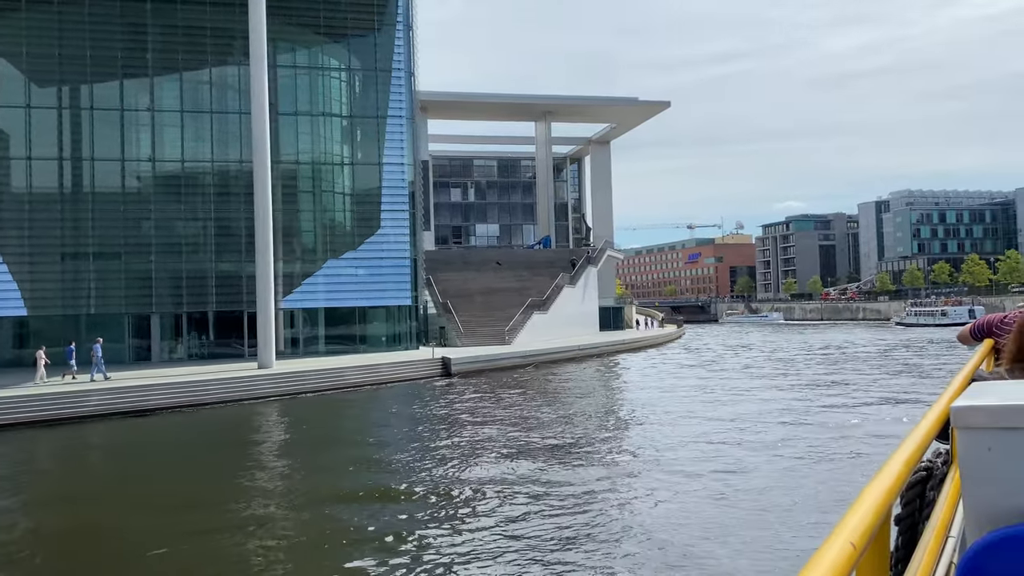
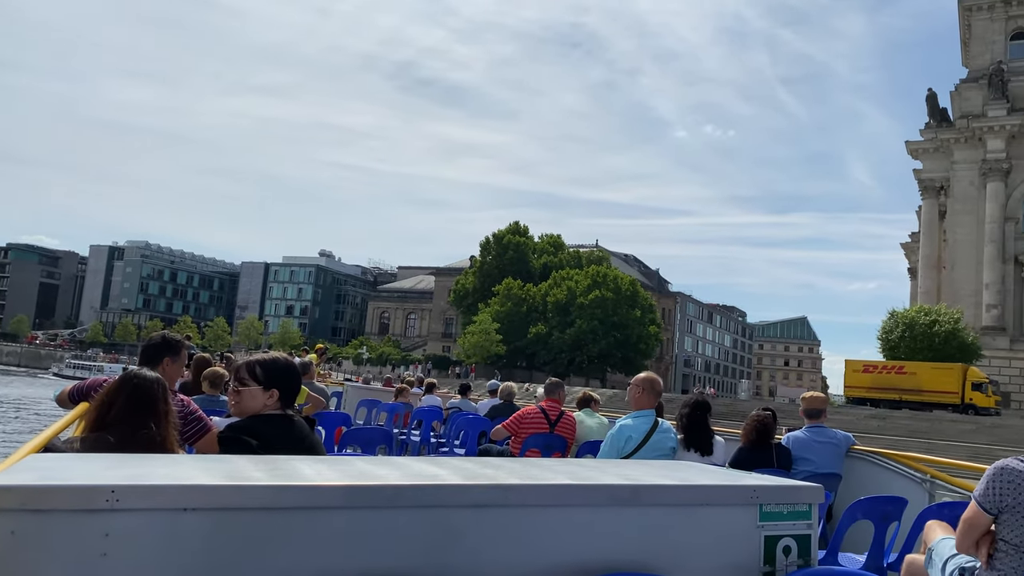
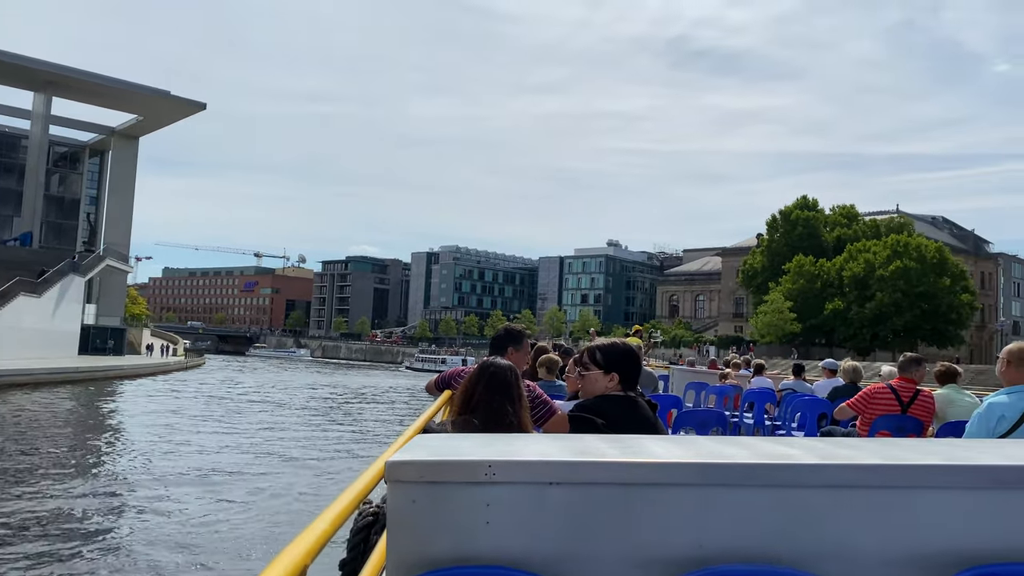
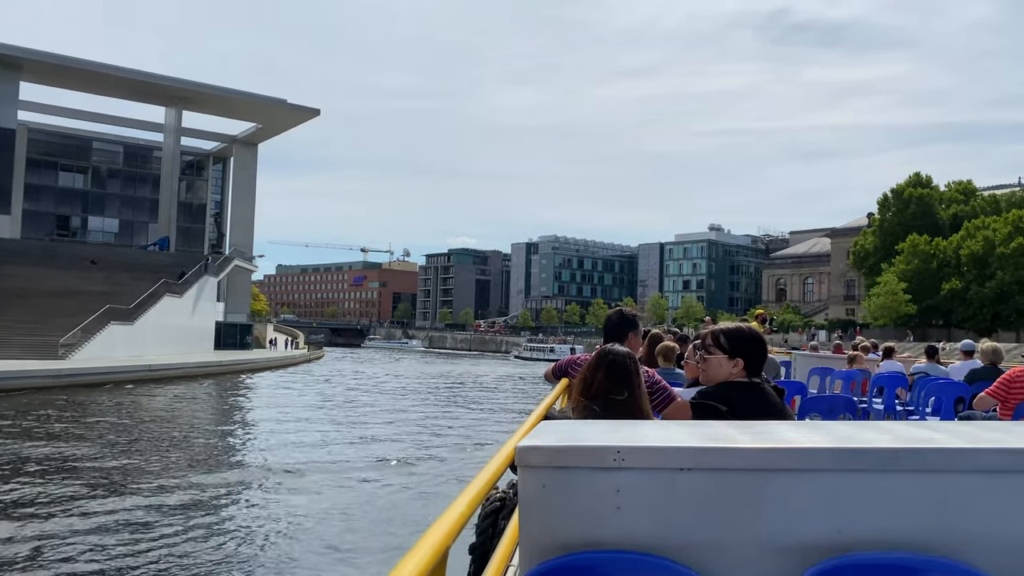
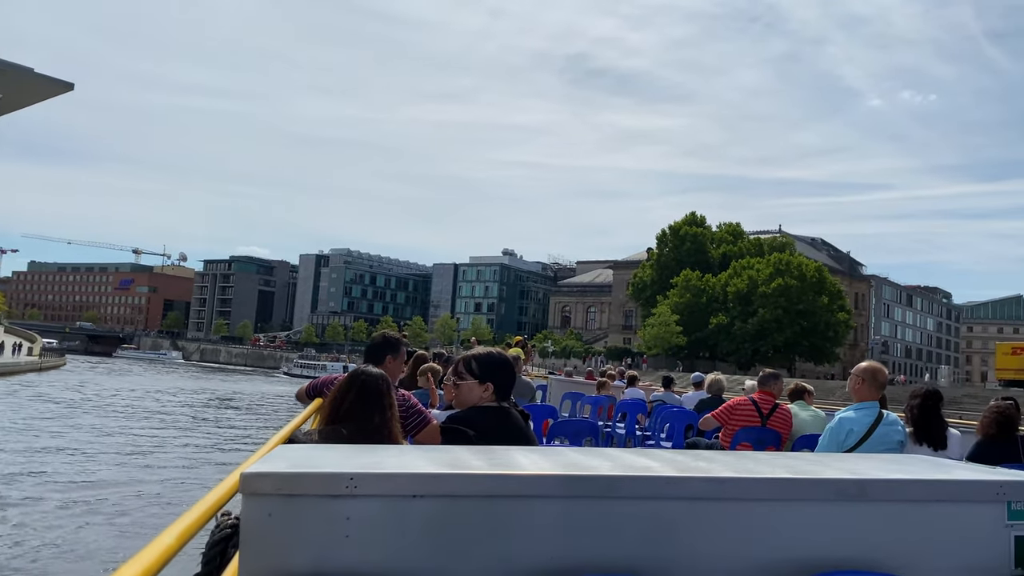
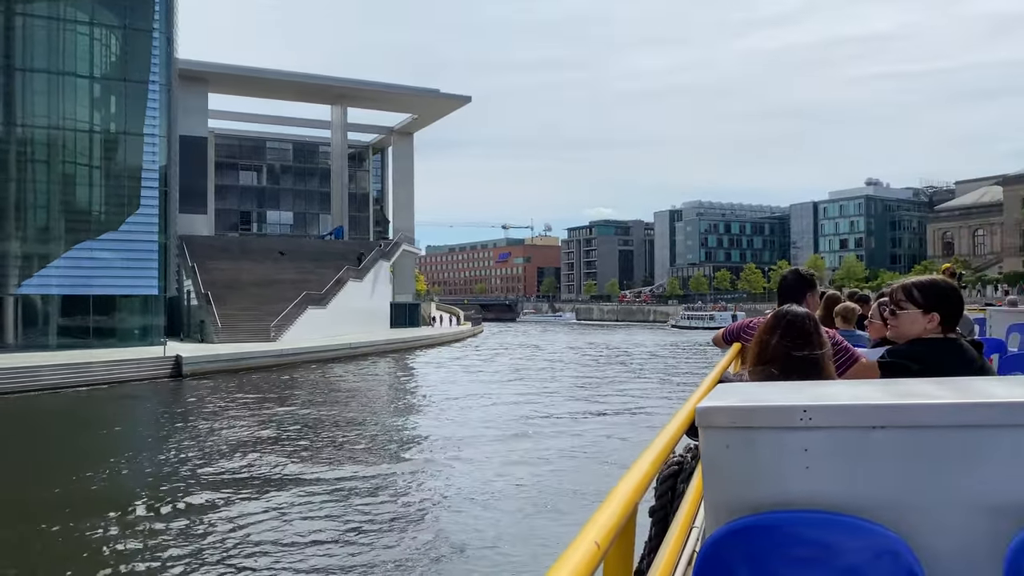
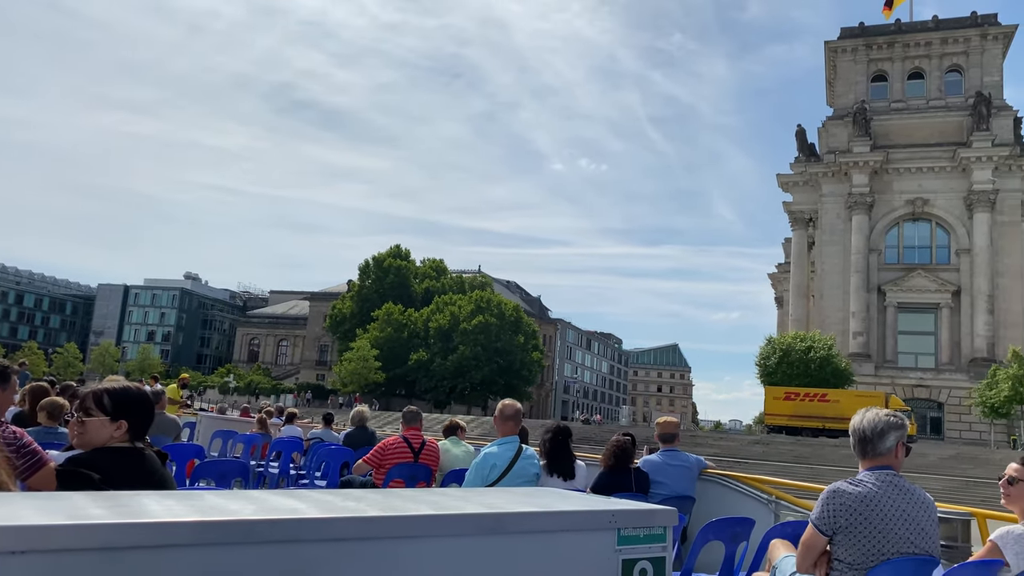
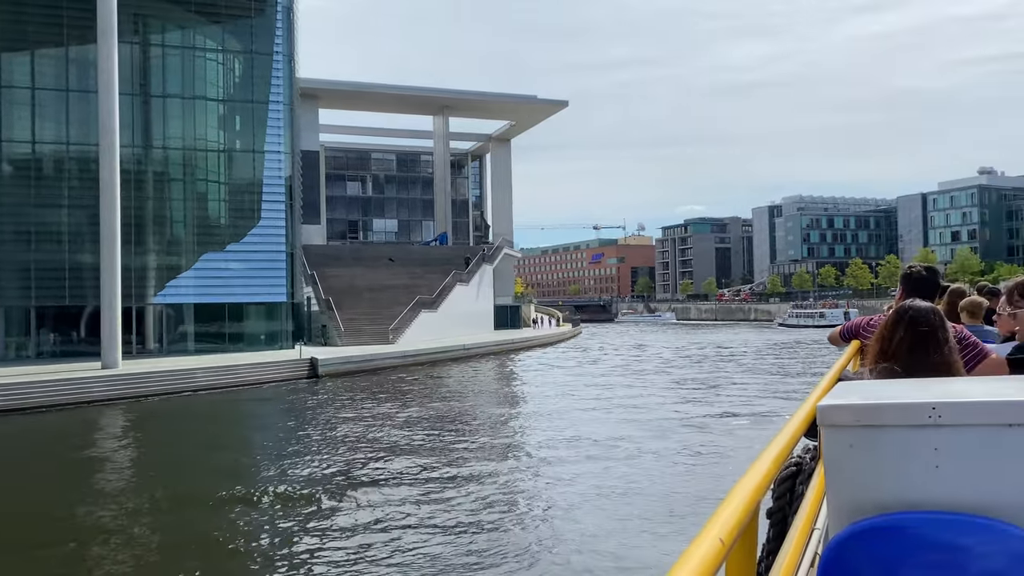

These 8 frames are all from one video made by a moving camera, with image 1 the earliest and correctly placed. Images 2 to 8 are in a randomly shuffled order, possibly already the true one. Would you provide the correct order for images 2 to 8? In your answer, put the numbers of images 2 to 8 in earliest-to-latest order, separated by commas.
8, 6, 4, 3, 5, 2, 7
